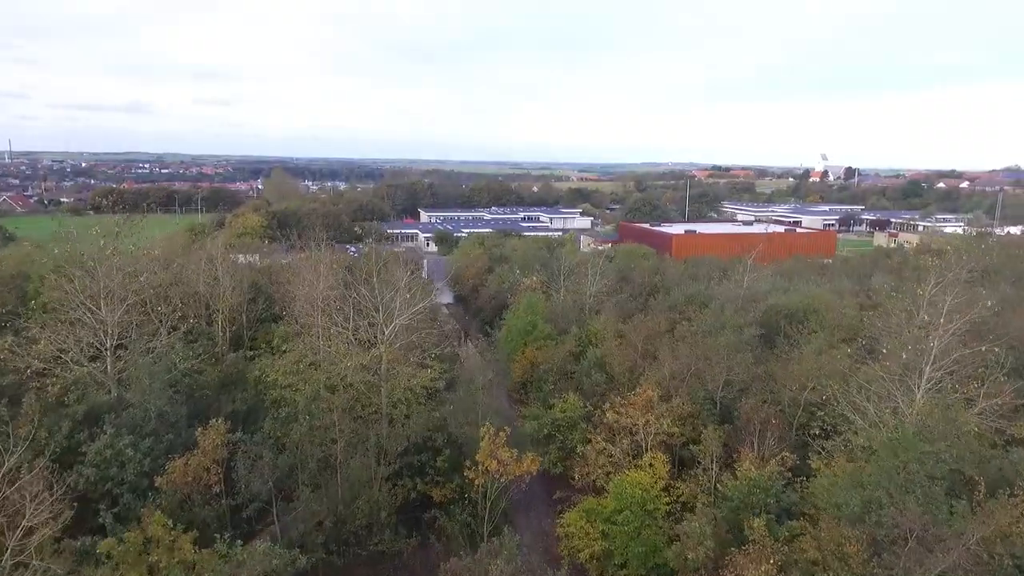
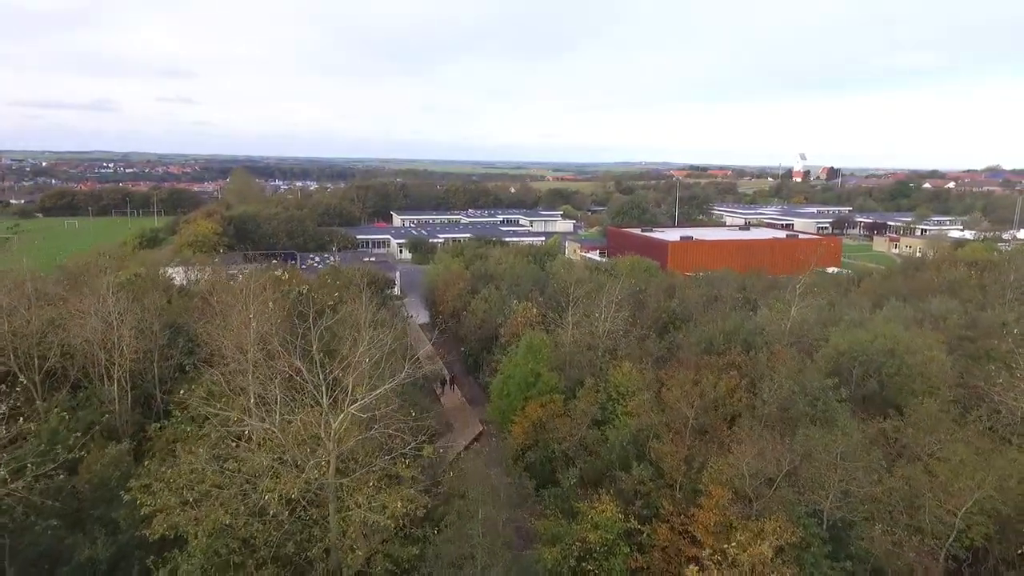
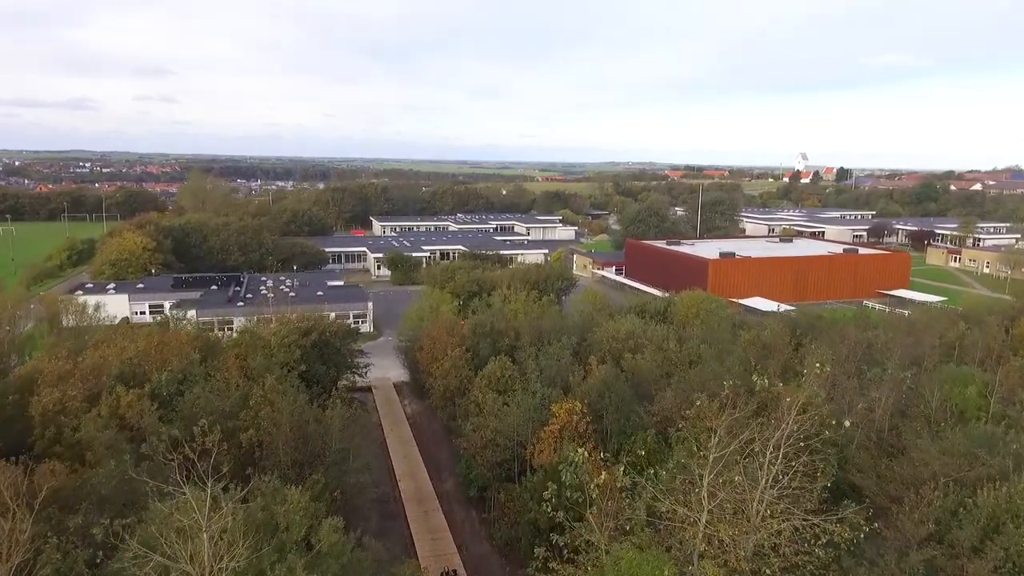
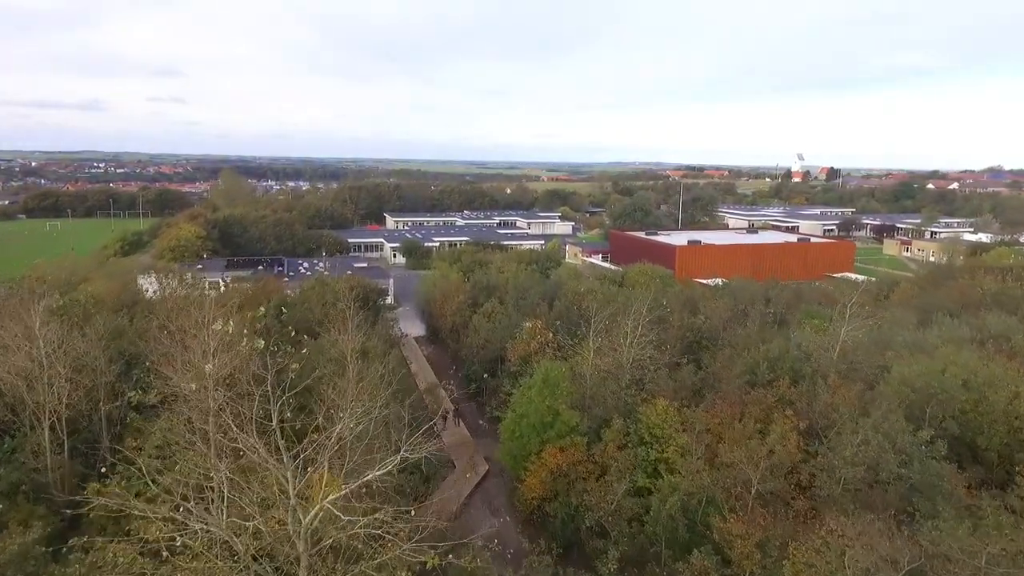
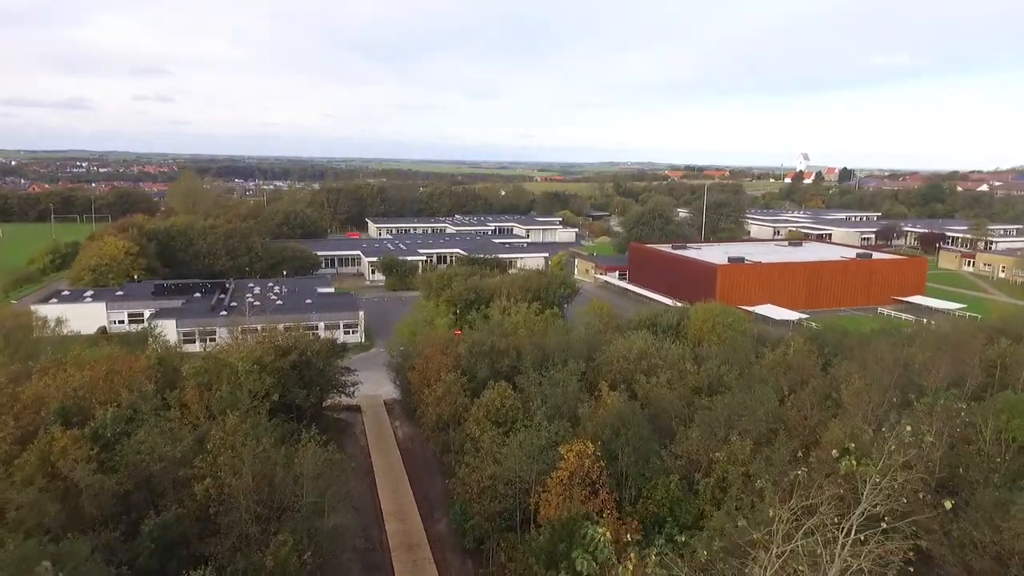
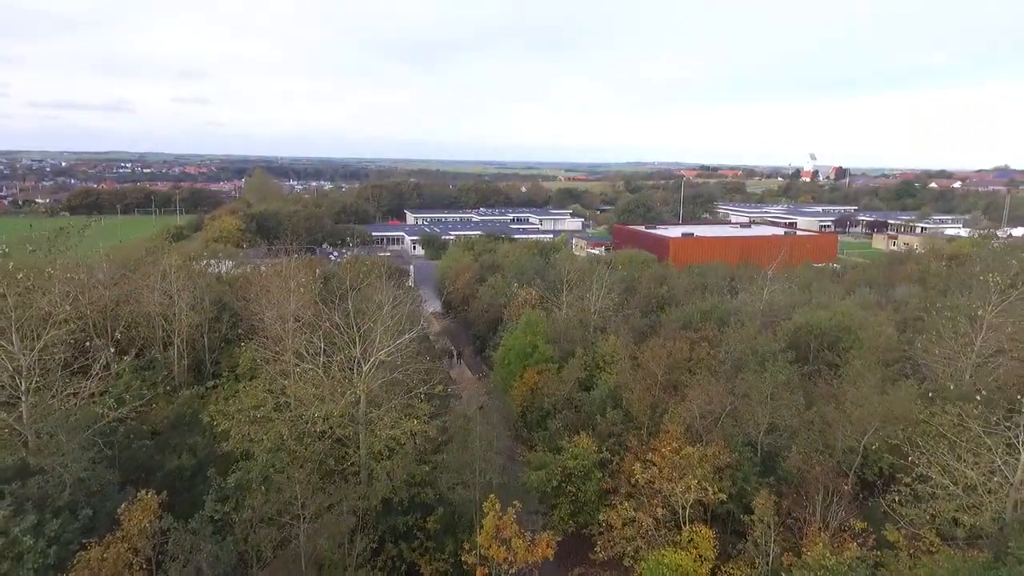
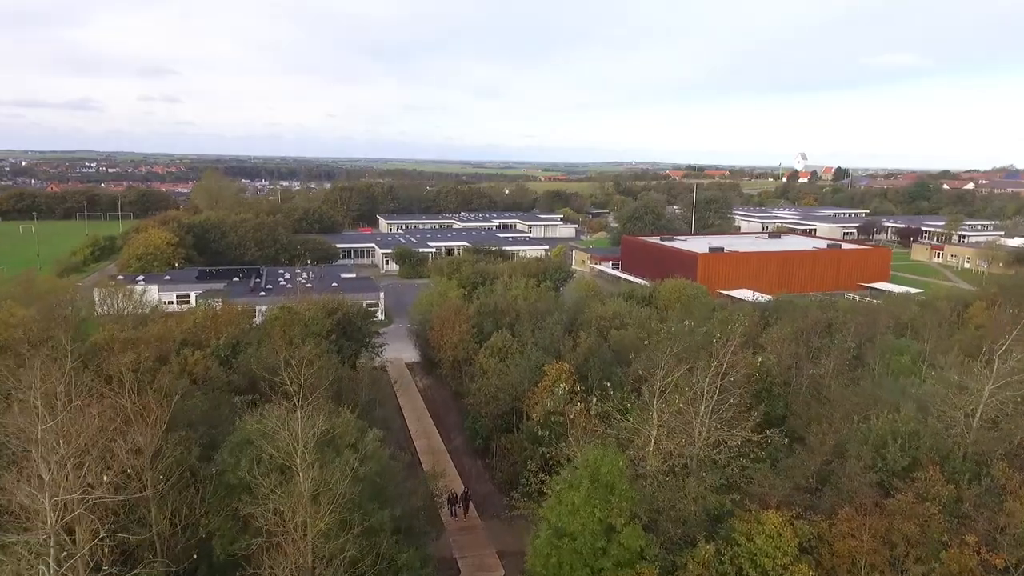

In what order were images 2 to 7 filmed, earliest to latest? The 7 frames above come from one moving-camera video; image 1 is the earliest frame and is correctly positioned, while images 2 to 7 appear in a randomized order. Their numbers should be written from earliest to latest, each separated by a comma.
6, 2, 4, 7, 3, 5
